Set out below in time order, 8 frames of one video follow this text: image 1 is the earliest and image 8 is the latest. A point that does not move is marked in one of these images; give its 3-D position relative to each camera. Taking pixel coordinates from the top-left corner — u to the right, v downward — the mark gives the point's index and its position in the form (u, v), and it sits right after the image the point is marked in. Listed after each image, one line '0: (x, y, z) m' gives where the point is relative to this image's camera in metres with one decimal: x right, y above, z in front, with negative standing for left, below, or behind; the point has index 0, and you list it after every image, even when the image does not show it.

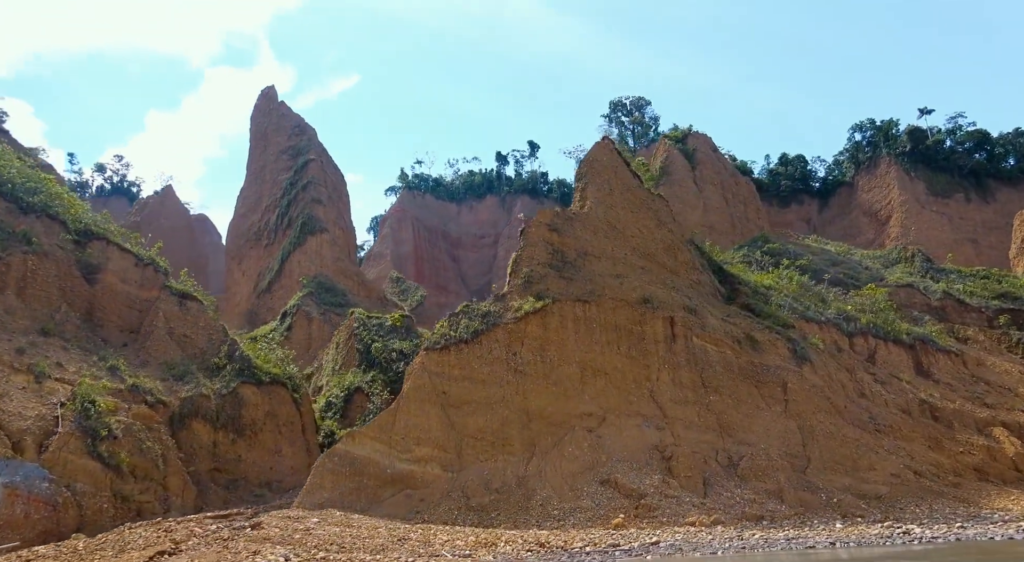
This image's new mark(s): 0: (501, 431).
0: (-0.2, -3.2, +19.1) m
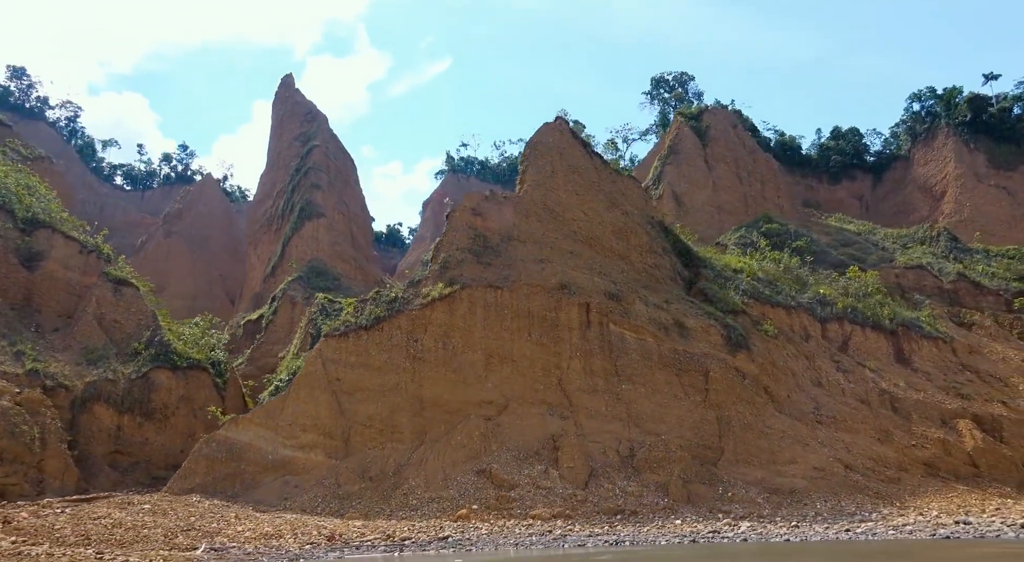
0: (-2.6, -2.9, +19.0) m
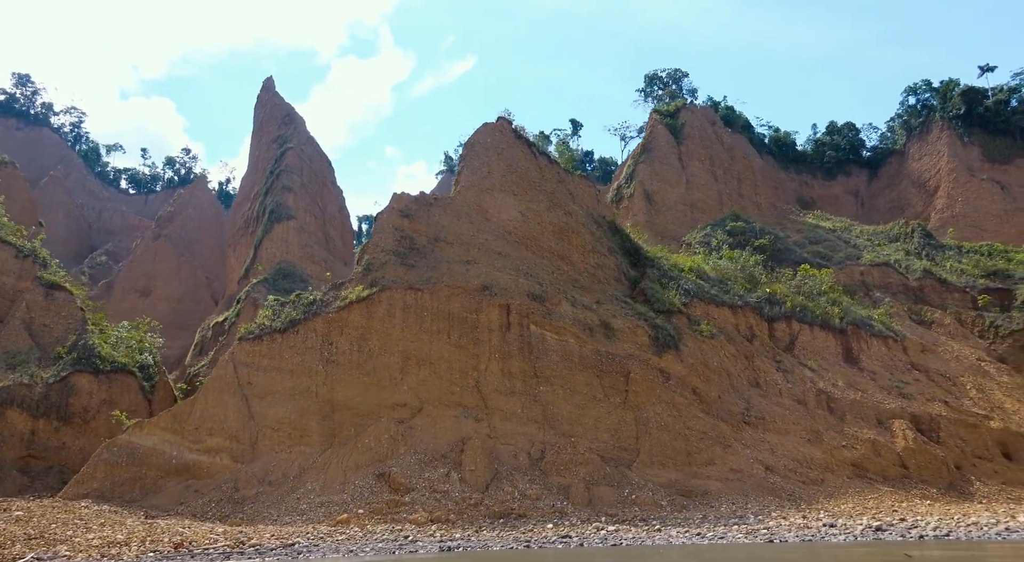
0: (-4.5, -3.0, +19.0) m
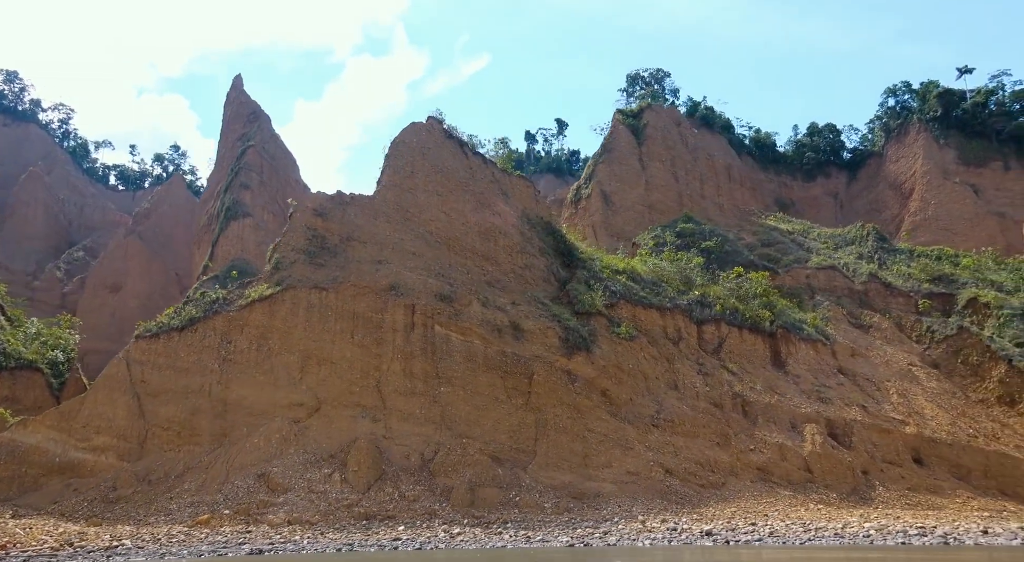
0: (-6.8, -3.0, +18.9) m
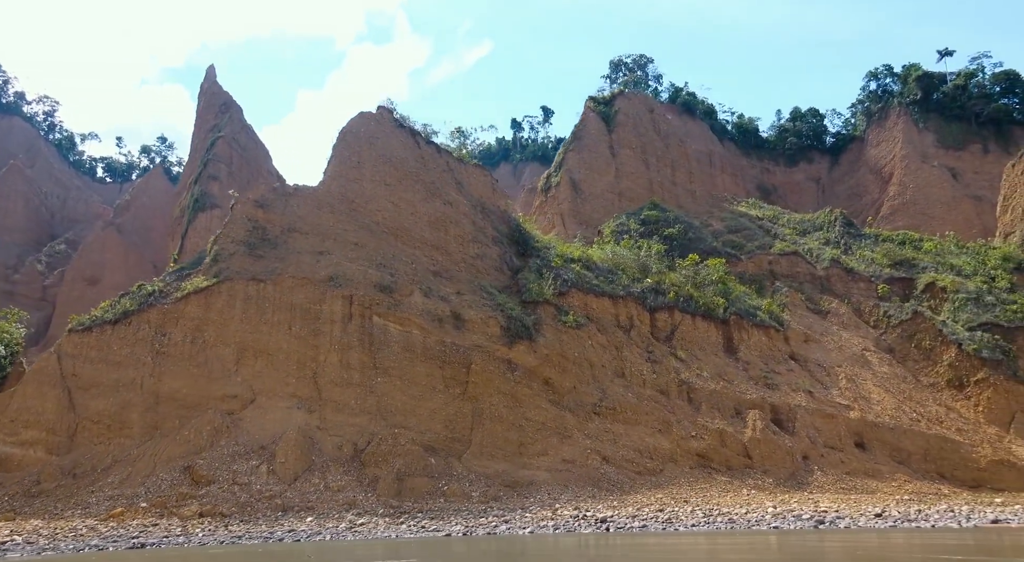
0: (-8.3, -2.8, +19.0) m
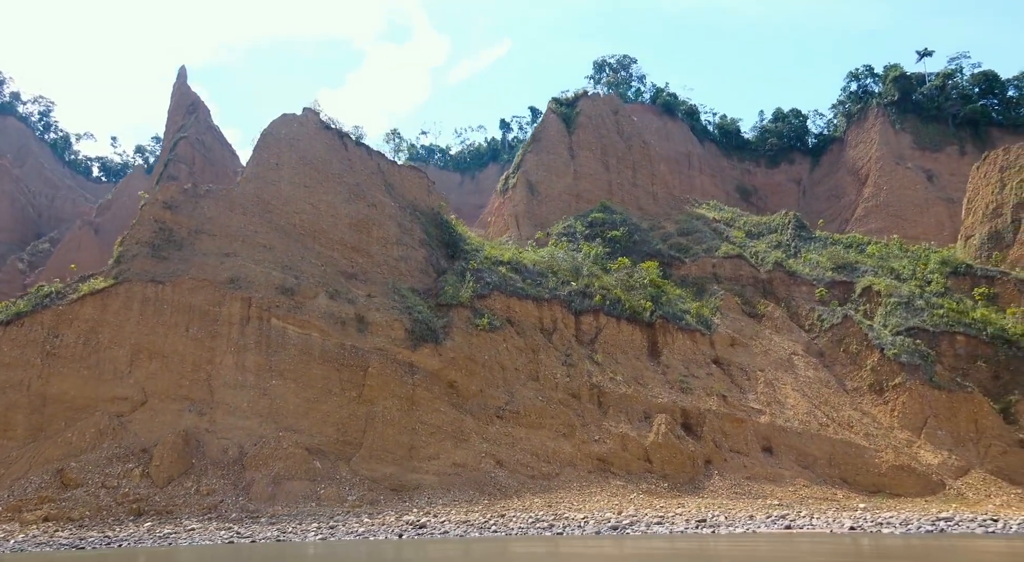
0: (-10.8, -2.9, +19.0) m
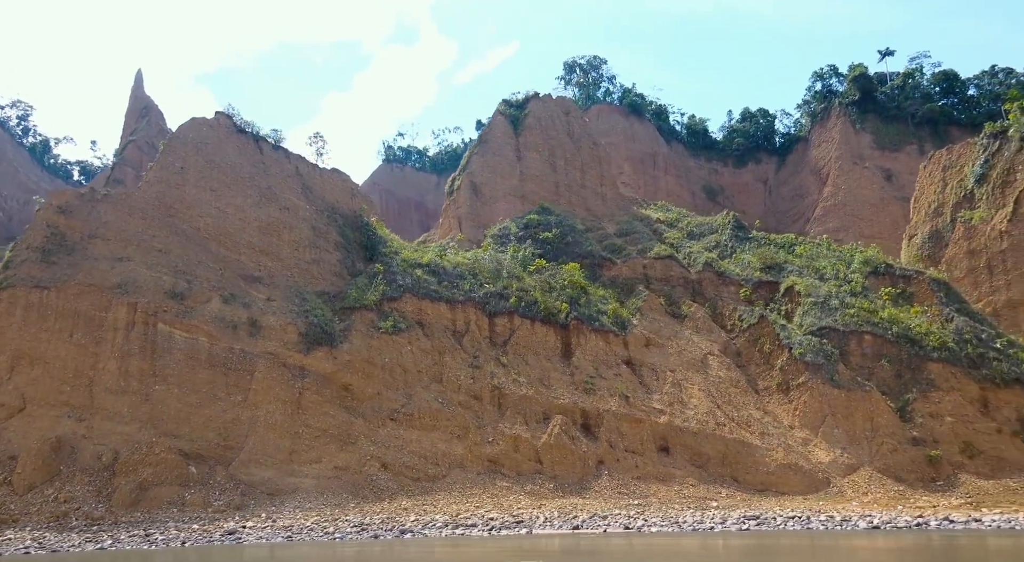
0: (-13.4, -3.0, +18.9) m
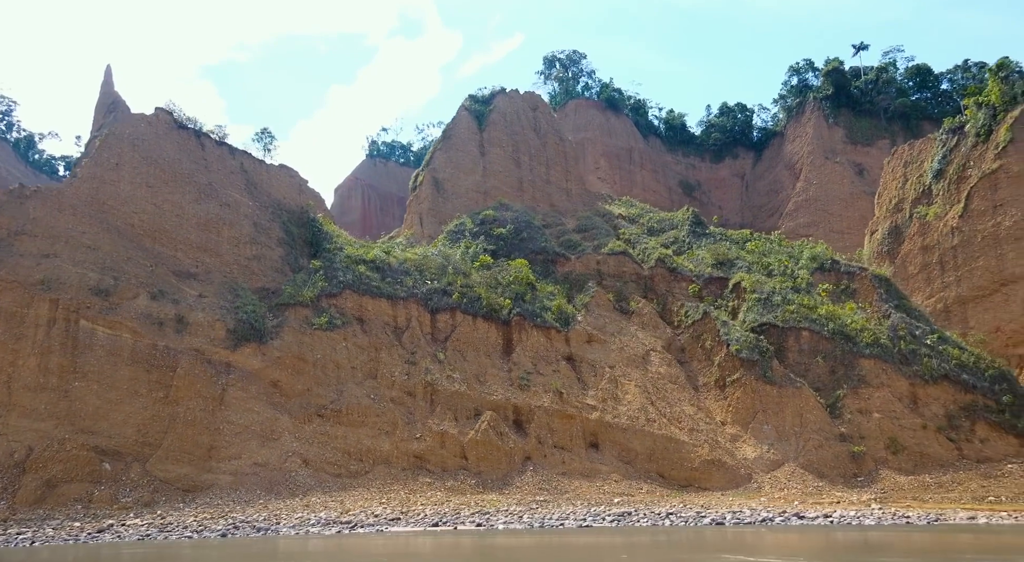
0: (-15.2, -2.9, +18.8) m
